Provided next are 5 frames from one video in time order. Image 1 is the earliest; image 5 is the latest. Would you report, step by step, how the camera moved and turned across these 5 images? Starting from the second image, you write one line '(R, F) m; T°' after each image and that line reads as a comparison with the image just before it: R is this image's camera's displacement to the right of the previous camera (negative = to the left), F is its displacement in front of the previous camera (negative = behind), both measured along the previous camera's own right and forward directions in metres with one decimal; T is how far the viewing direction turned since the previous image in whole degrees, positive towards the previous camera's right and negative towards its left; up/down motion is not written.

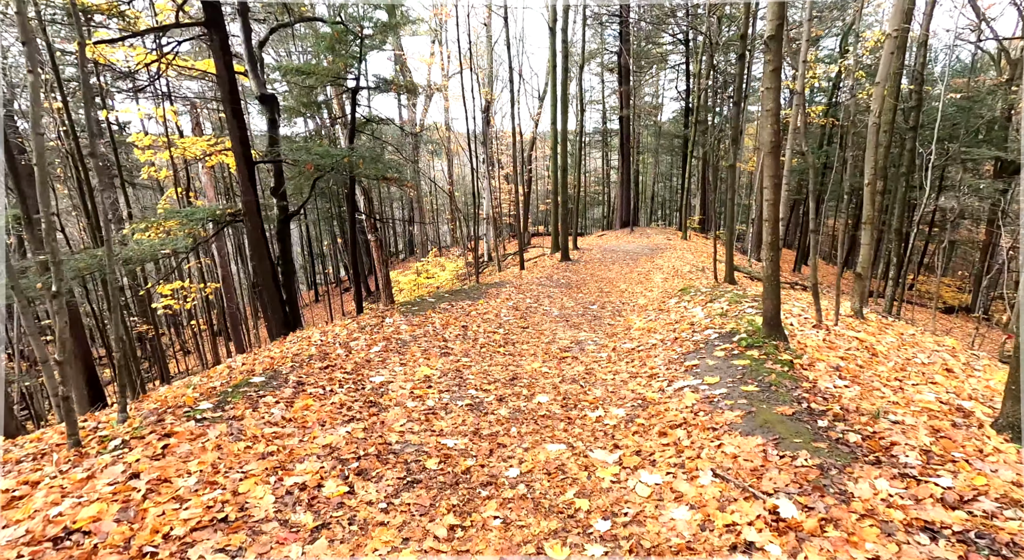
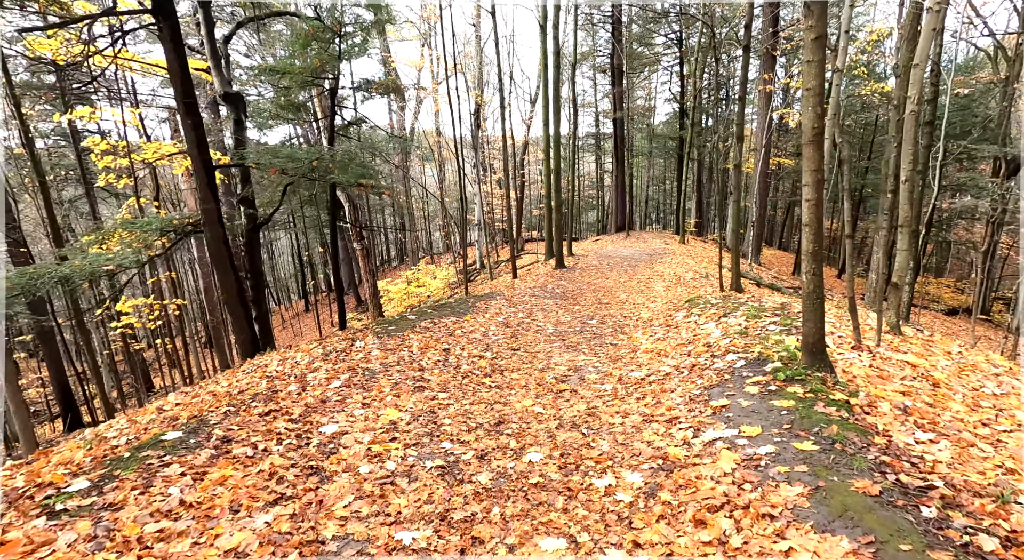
(+0.1, +1.1) m; +1°
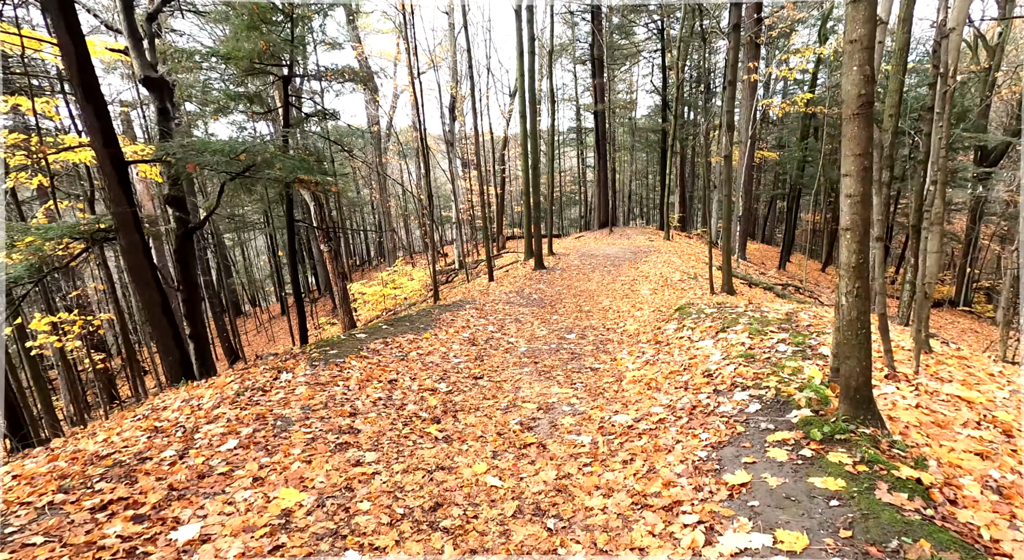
(+0.3, +1.3) m; +2°
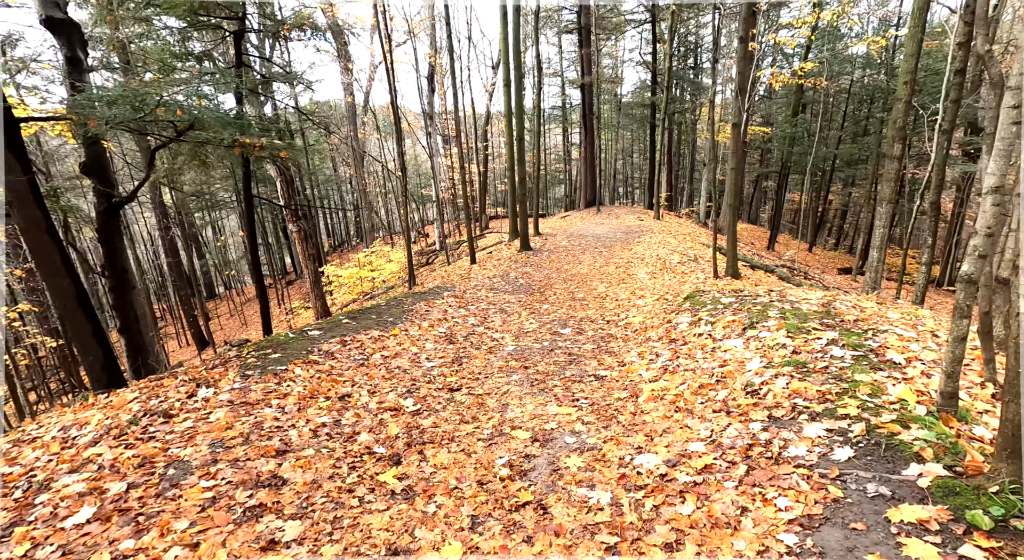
(0.0, +1.4) m; +2°
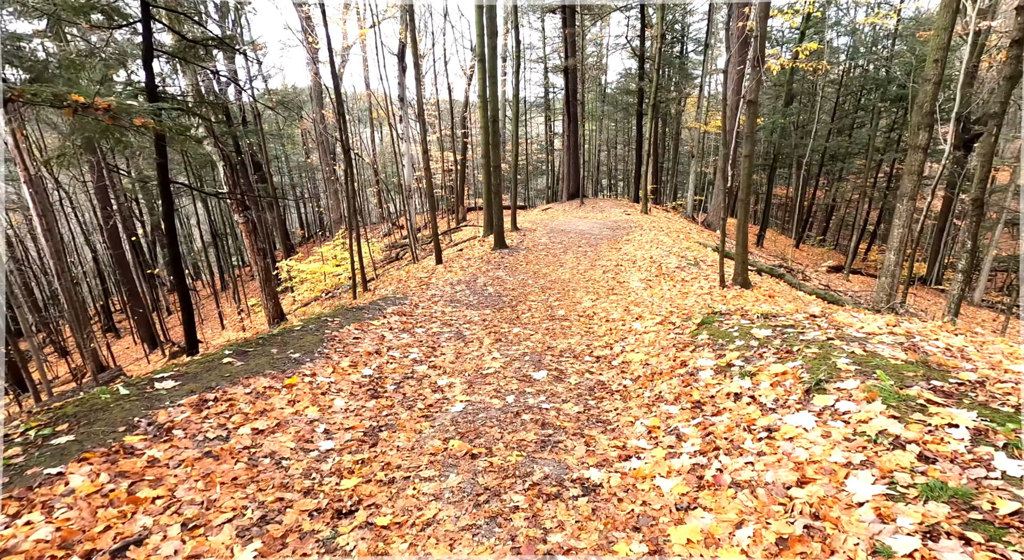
(+0.3, +2.2) m; +2°
